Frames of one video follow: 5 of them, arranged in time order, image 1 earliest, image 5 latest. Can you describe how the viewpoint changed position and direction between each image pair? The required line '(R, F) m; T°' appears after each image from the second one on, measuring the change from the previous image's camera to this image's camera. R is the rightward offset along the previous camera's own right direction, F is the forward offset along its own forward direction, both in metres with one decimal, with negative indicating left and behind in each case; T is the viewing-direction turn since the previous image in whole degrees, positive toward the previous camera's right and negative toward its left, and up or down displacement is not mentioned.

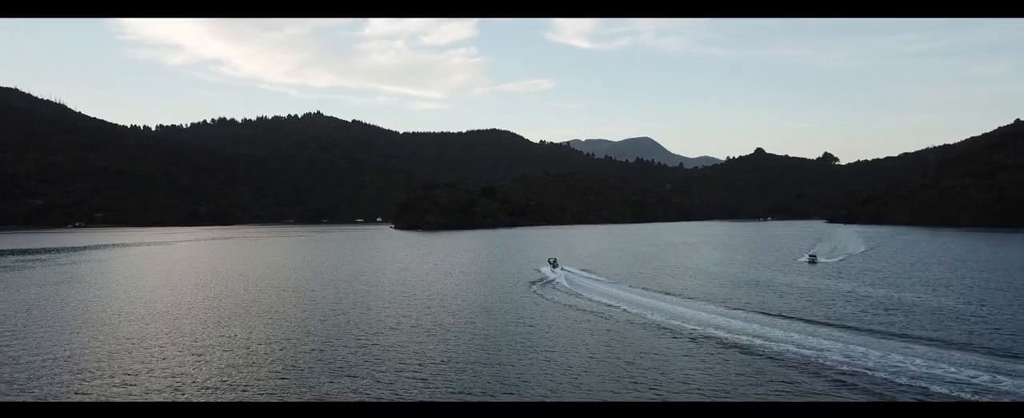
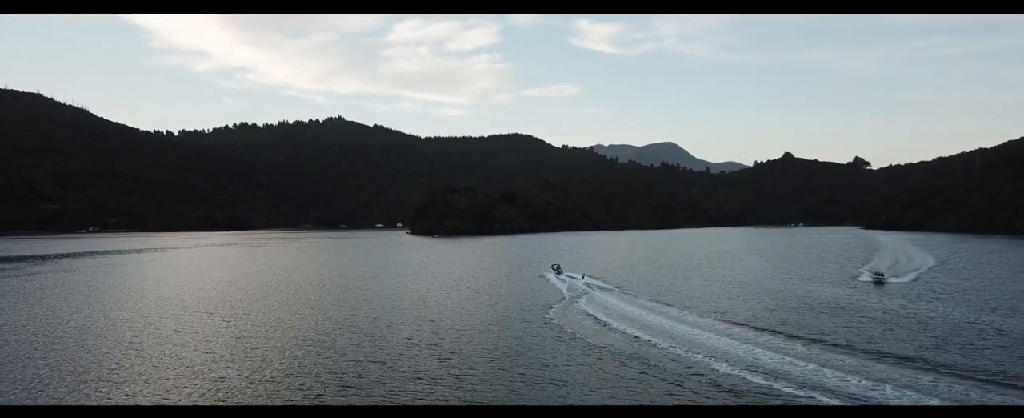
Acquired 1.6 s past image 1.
(+0.1, +2.9) m; -2°
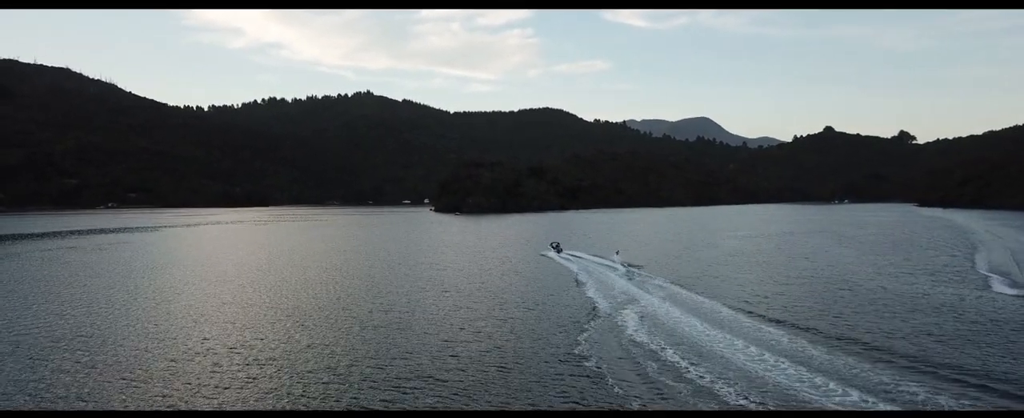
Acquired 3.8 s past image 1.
(+0.2, +3.9) m; -2°
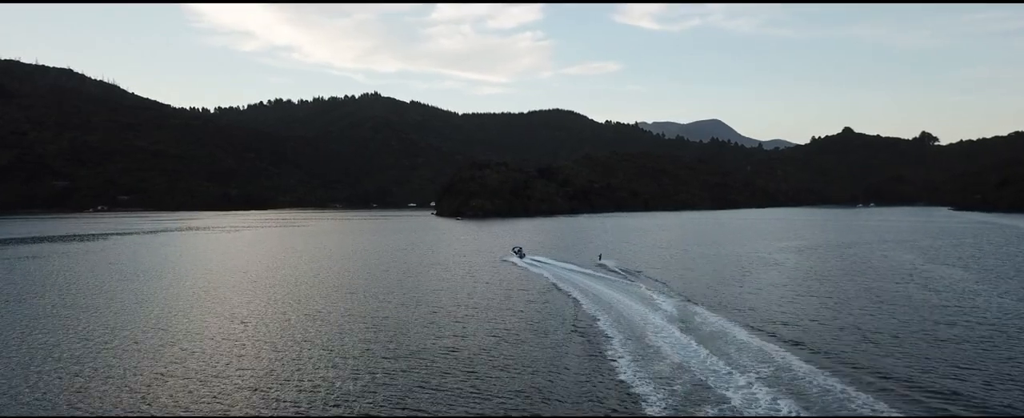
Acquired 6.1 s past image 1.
(+0.3, +4.3) m; -1°
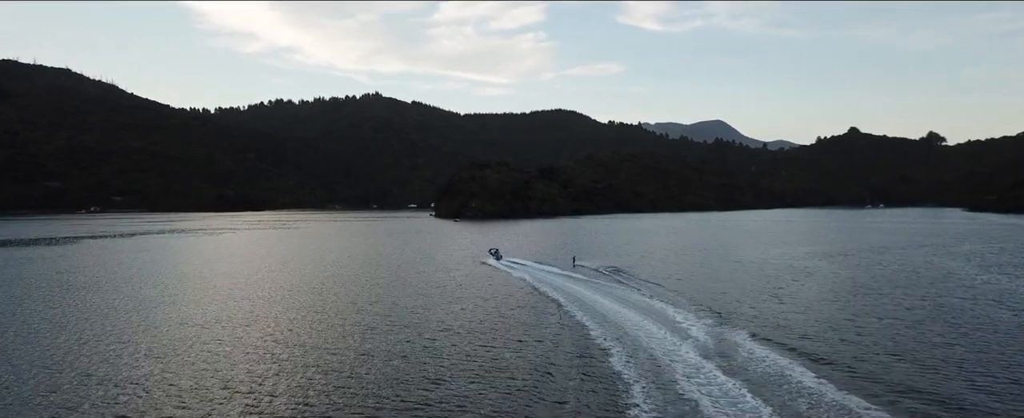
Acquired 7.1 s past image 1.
(+0.1, +1.7) m; 0°
